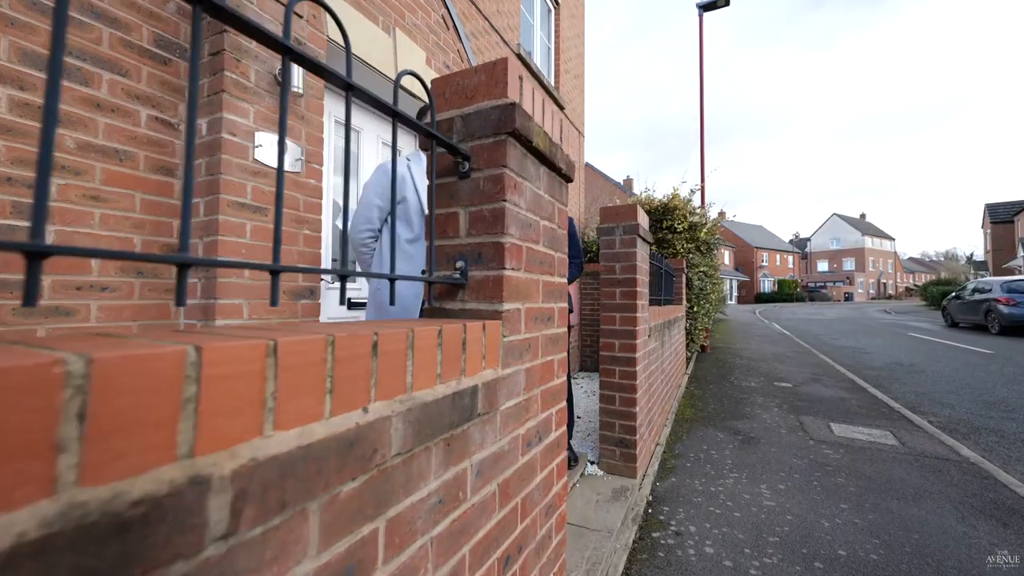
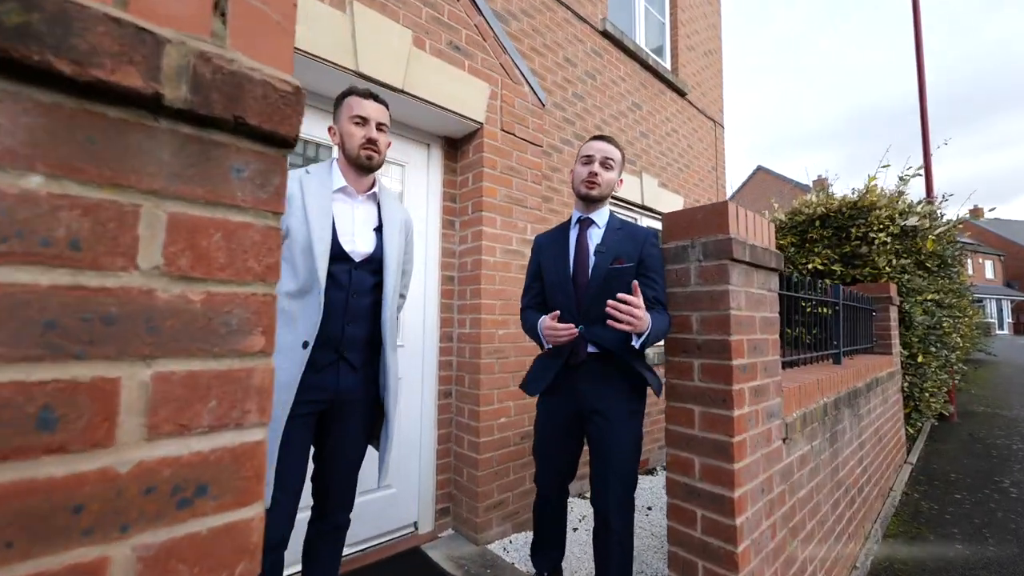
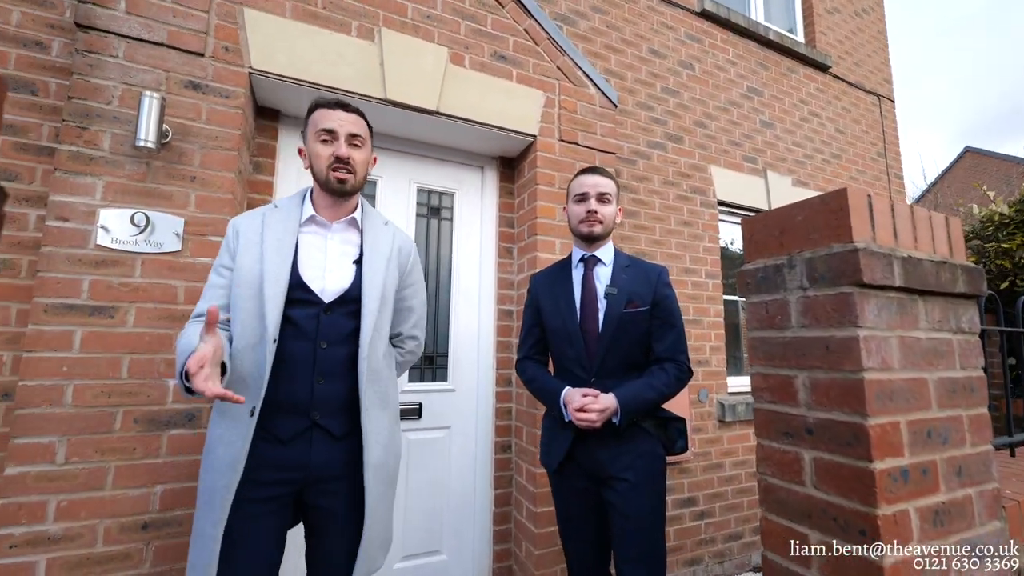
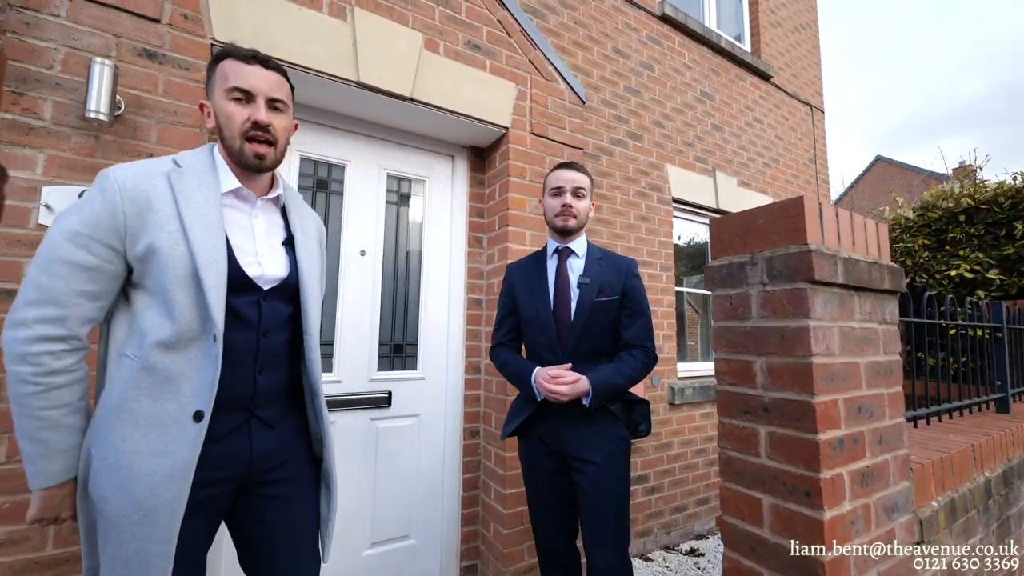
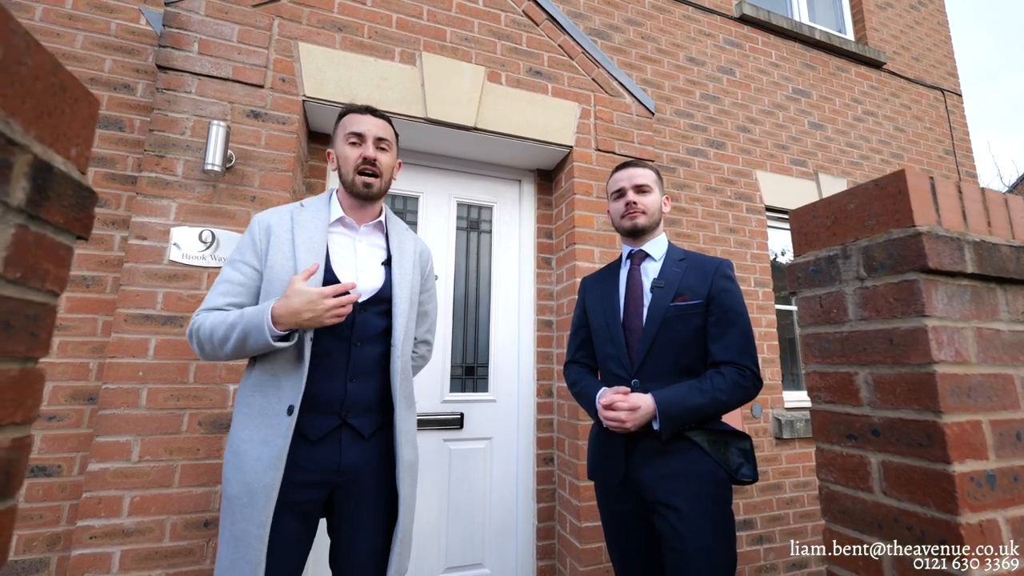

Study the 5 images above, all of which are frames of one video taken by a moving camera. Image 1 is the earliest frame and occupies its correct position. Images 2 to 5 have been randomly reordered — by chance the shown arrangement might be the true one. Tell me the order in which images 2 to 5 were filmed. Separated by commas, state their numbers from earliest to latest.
2, 4, 3, 5
